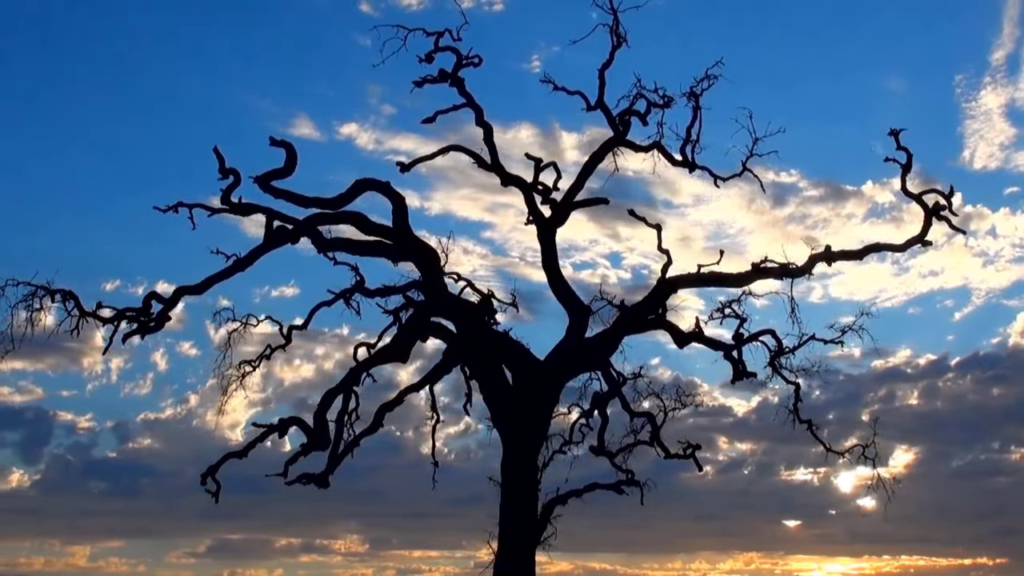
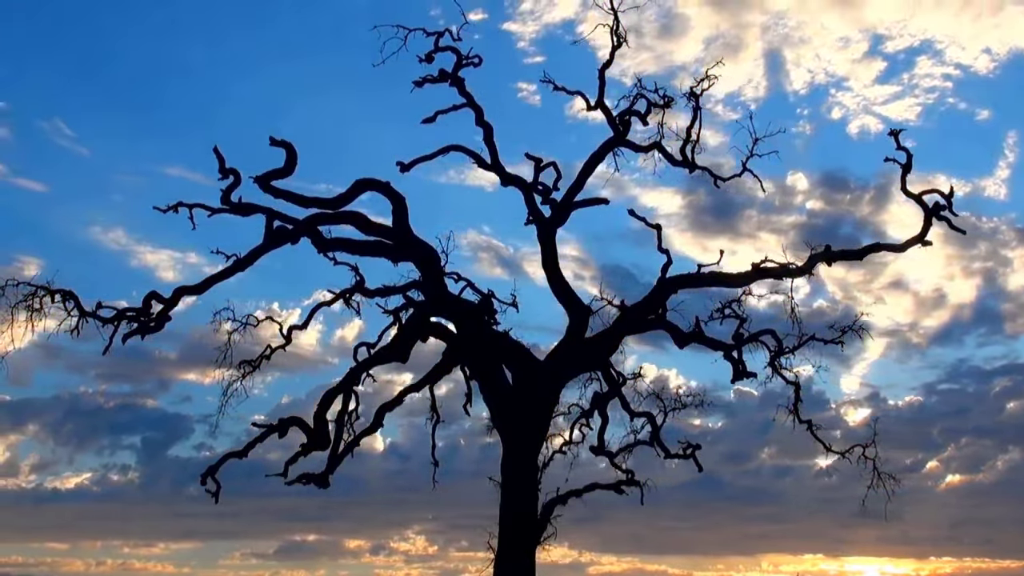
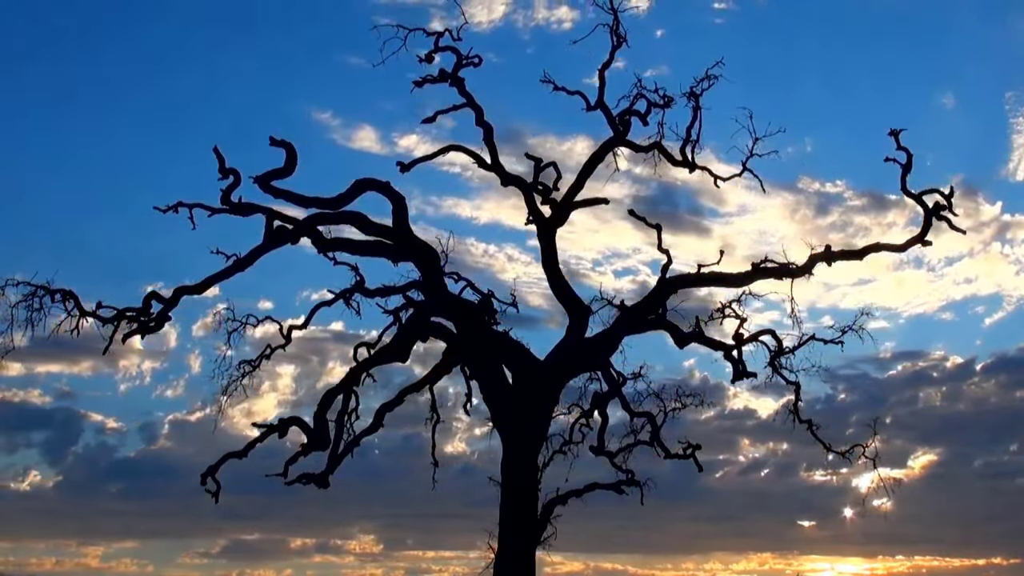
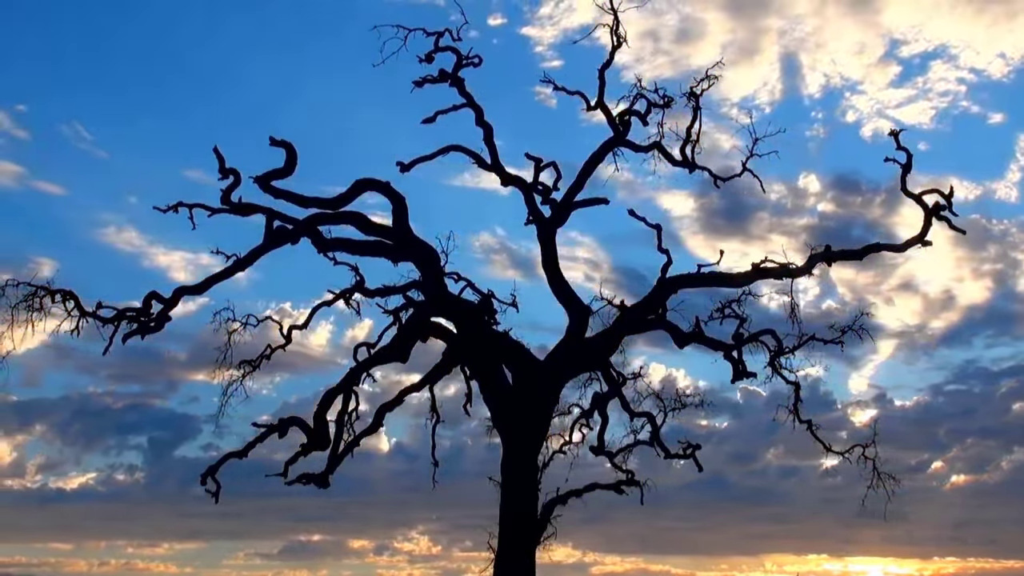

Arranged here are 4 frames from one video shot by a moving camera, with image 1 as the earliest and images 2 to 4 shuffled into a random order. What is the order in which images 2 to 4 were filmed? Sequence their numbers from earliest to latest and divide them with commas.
3, 2, 4
